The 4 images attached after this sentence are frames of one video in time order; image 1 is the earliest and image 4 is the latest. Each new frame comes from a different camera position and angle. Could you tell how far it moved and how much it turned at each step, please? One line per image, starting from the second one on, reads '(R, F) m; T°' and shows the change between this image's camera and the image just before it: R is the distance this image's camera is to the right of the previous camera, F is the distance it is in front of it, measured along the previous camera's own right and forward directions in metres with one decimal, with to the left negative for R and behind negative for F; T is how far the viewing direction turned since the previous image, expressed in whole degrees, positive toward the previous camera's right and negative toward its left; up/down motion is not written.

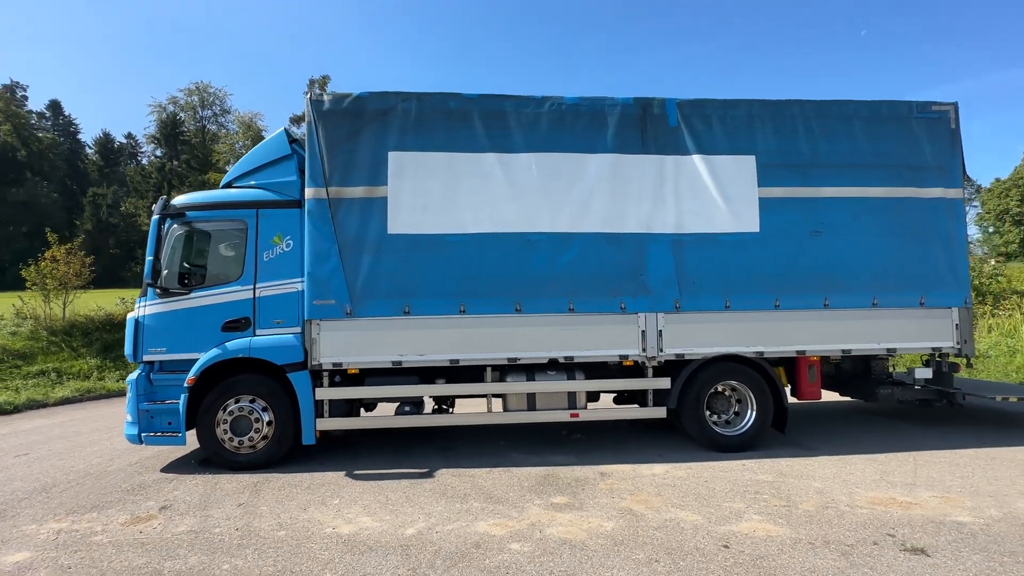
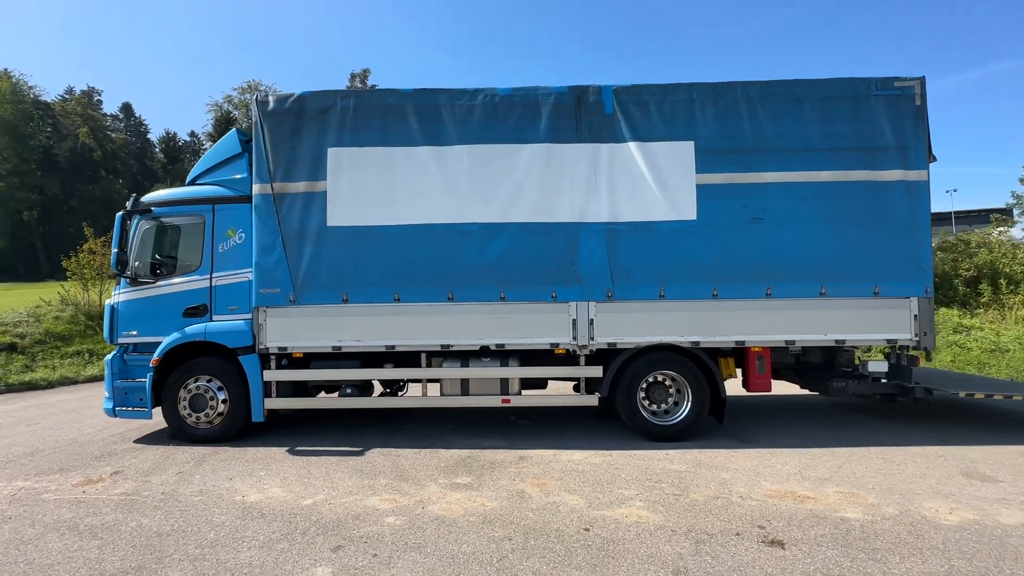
(+1.3, -0.1) m; -6°
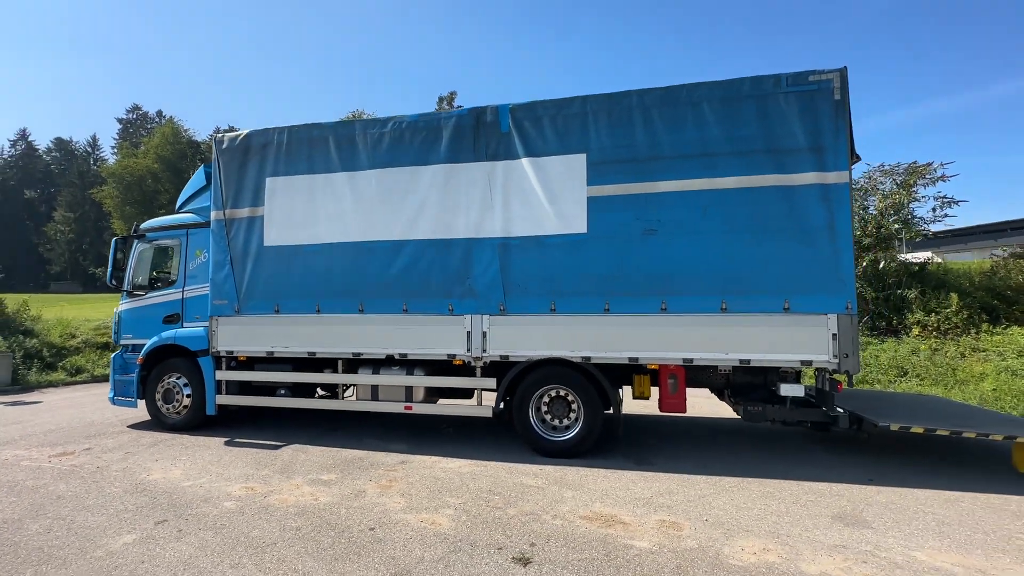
(+2.3, 0.0) m; -12°
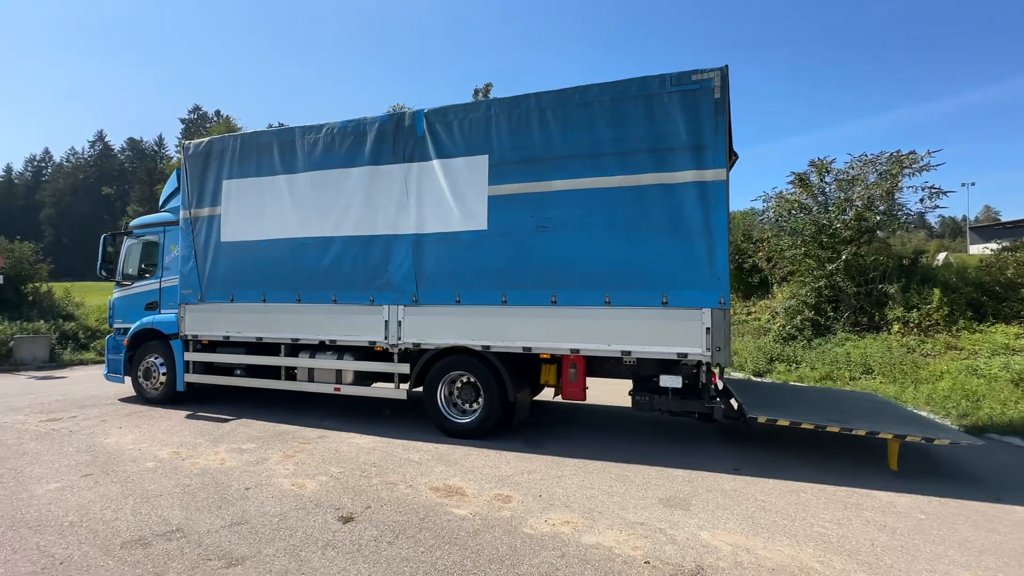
(+1.7, -0.3) m; -5°
